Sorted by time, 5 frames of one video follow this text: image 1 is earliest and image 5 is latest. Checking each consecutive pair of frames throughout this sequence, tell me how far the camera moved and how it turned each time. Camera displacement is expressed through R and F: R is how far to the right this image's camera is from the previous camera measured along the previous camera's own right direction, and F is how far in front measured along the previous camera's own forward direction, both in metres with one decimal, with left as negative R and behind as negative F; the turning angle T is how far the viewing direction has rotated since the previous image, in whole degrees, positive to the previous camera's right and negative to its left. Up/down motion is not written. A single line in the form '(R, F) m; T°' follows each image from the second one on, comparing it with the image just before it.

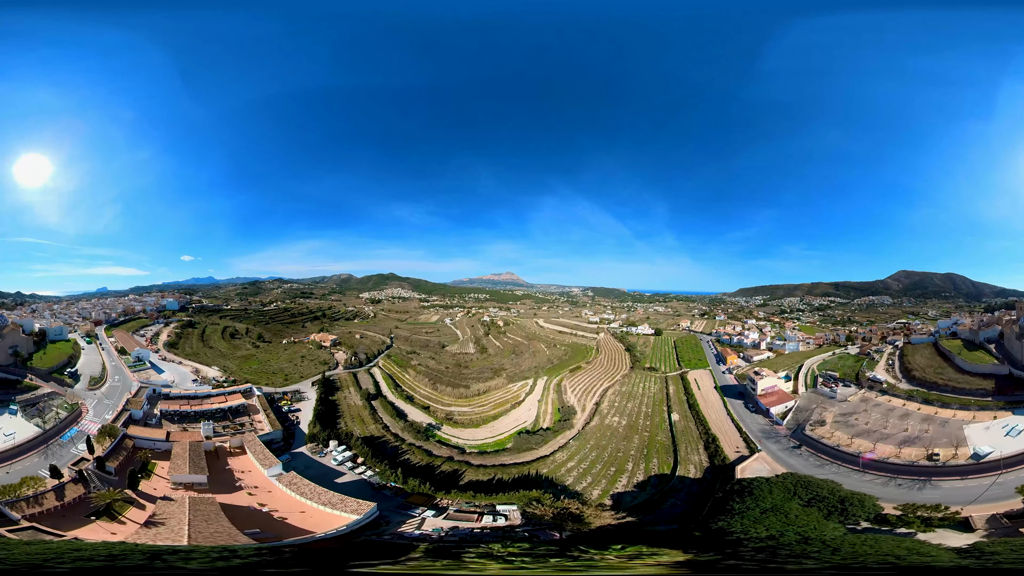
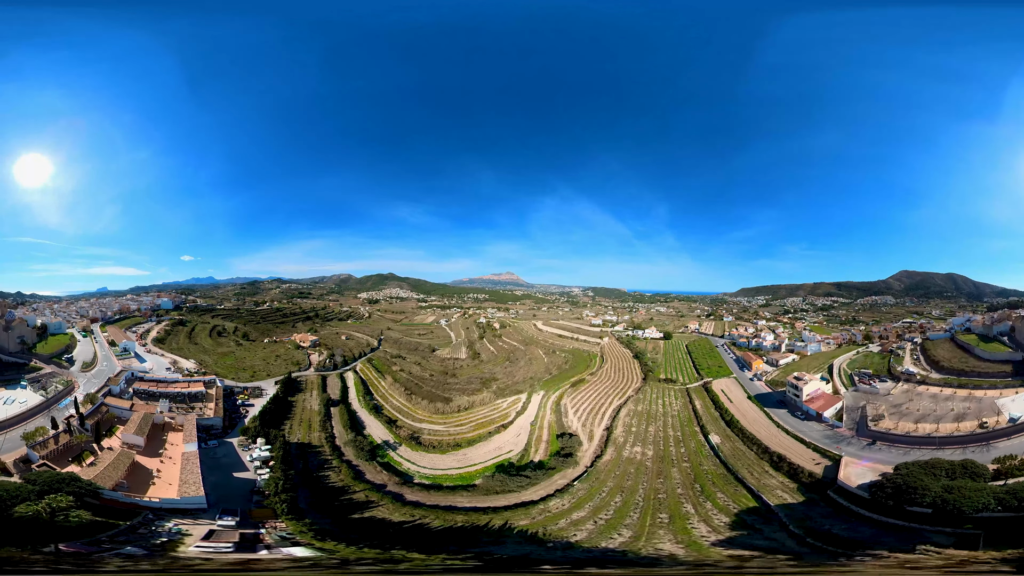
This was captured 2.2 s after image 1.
(+0.4, +2.9) m; 0°
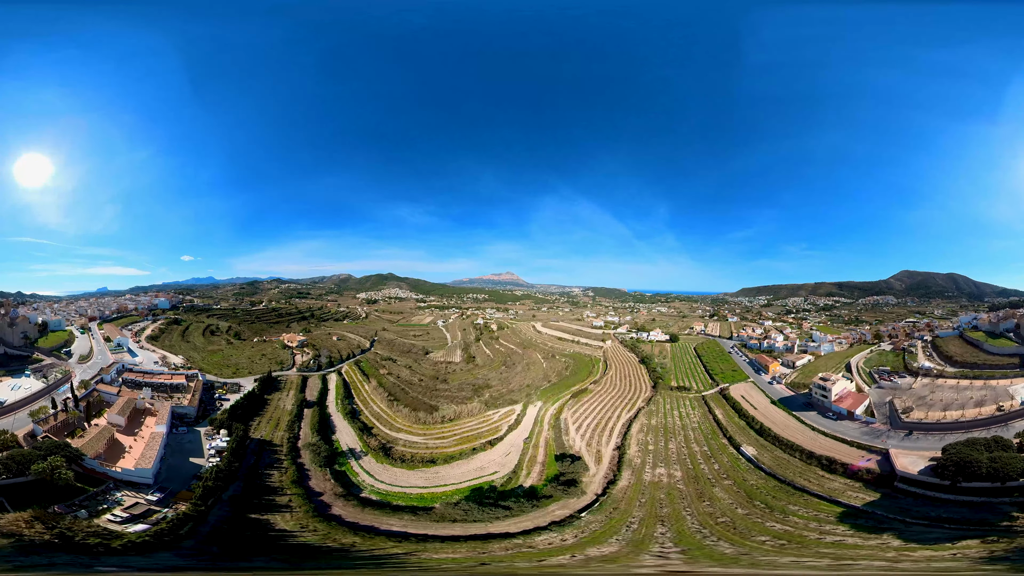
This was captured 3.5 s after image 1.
(+0.2, +1.6) m; 0°
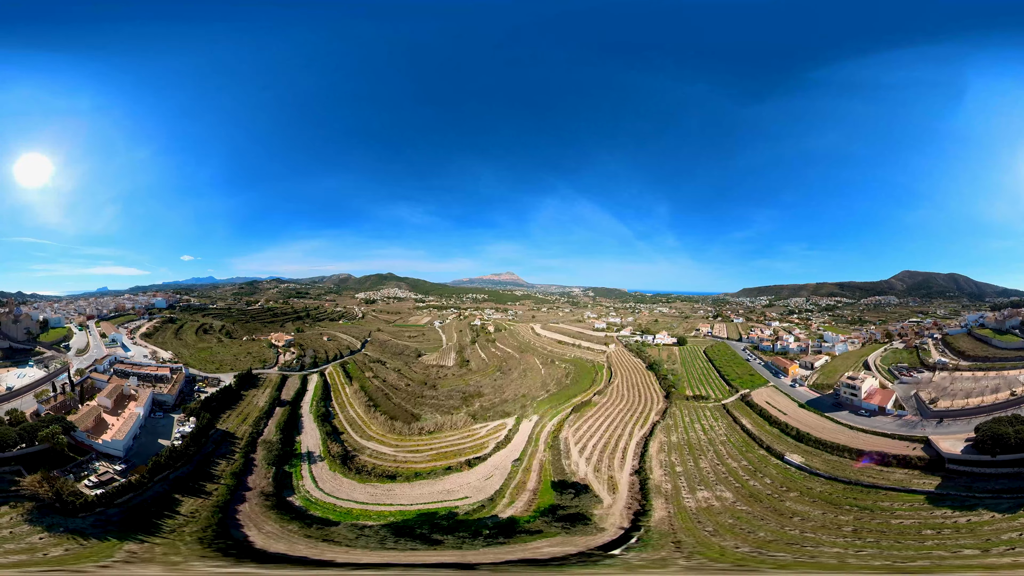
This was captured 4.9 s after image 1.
(+0.3, +1.8) m; 0°
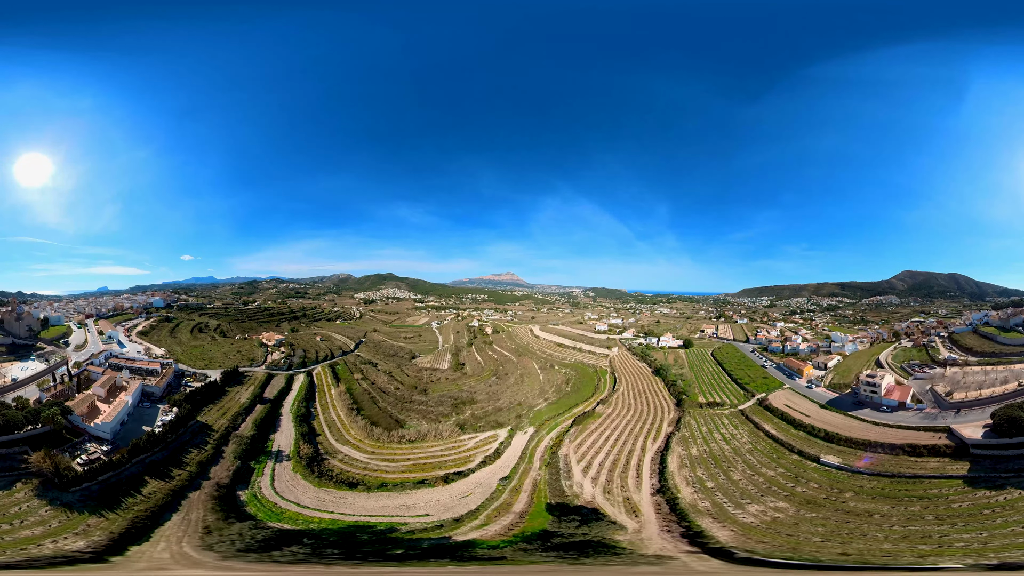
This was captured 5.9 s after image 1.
(+0.2, +1.3) m; 0°
